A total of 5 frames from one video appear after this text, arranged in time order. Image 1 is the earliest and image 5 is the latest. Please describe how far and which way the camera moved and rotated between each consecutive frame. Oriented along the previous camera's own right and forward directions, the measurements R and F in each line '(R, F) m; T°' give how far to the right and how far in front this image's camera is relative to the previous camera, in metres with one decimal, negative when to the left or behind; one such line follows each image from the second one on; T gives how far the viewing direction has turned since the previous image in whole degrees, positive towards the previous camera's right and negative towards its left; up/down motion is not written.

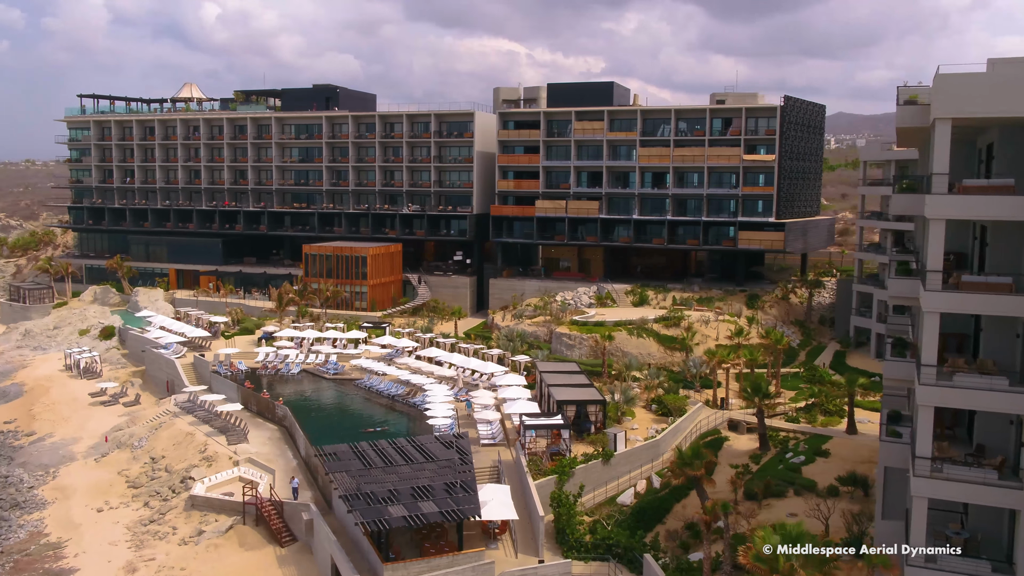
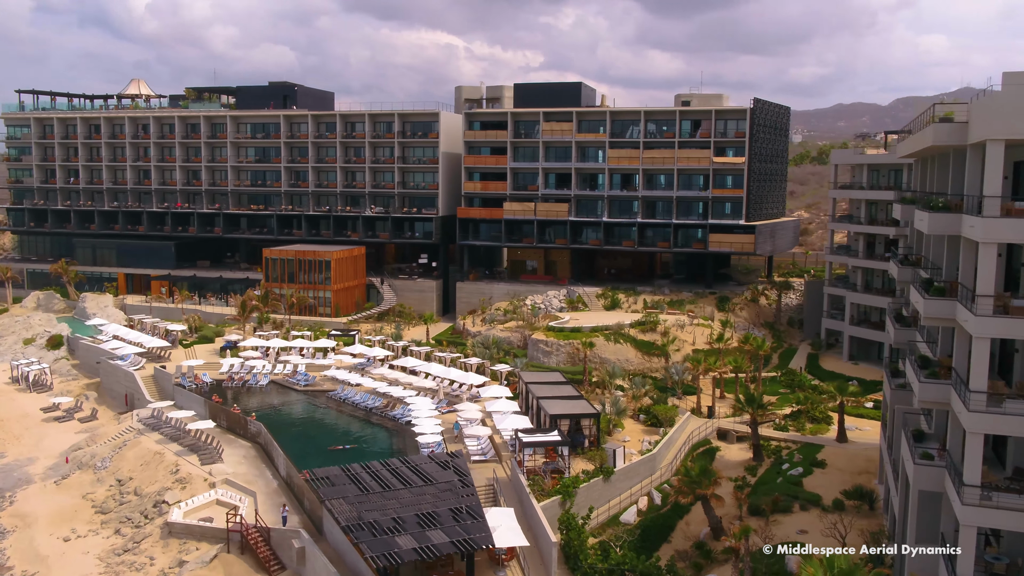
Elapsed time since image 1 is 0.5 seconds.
(-2.6, +1.5) m; +4°
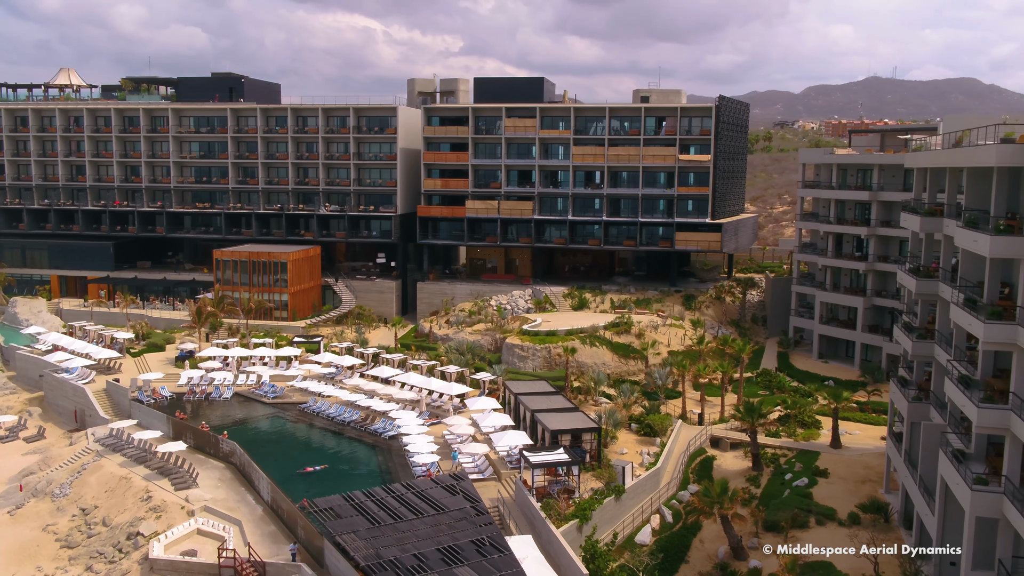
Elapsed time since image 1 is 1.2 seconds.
(-3.8, +2.0) m; +5°
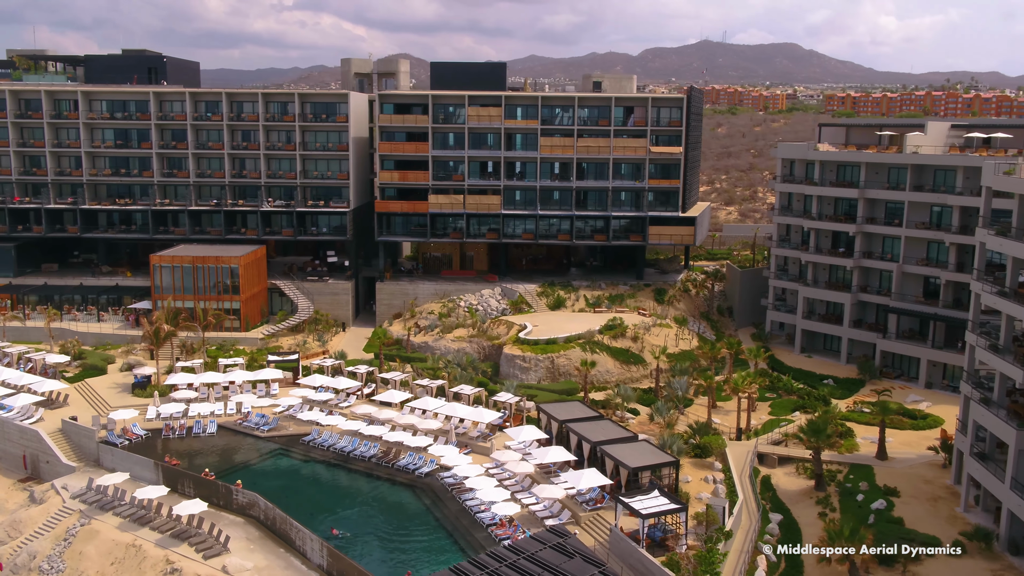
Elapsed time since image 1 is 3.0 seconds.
(-10.6, +4.6) m; +10°
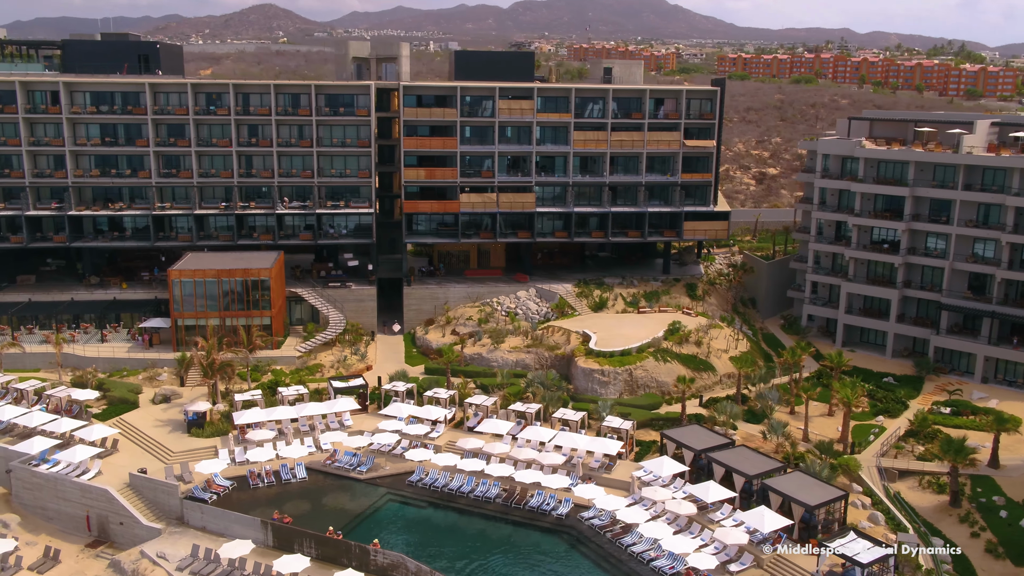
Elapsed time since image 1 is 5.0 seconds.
(-13.6, +4.0) m; +8°
